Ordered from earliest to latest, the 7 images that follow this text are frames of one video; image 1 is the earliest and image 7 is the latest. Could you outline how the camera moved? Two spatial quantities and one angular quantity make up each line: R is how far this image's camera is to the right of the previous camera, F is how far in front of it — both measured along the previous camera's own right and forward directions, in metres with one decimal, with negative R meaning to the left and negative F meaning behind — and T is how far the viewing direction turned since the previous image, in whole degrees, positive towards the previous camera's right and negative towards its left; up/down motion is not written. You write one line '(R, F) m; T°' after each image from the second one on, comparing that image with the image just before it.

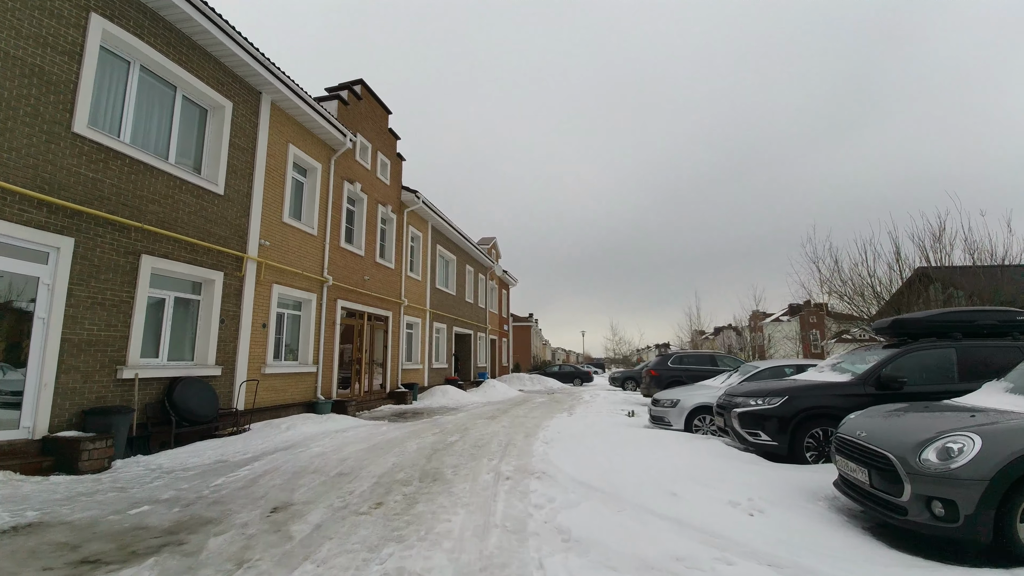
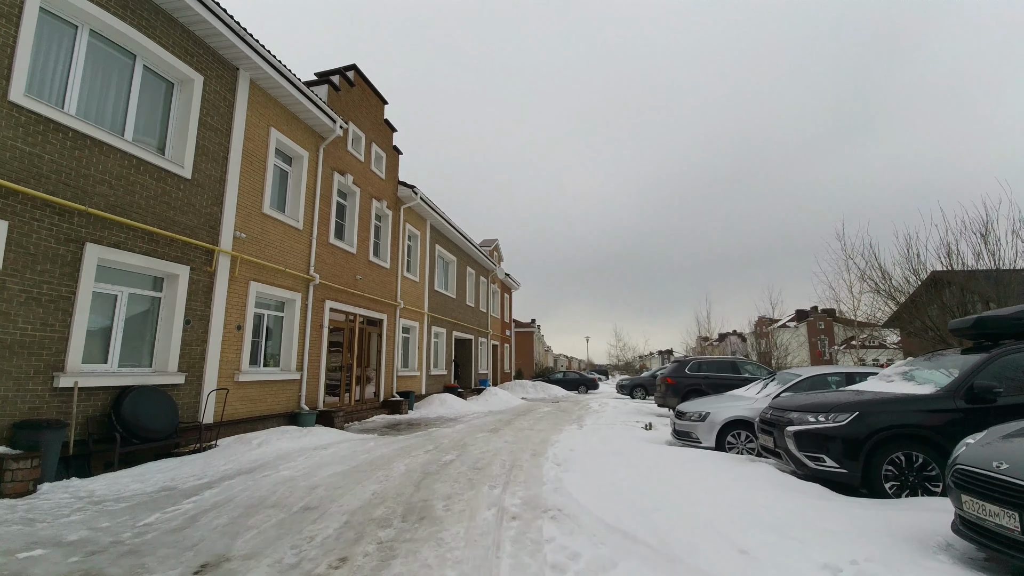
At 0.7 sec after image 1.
(0.0, +0.8) m; 0°
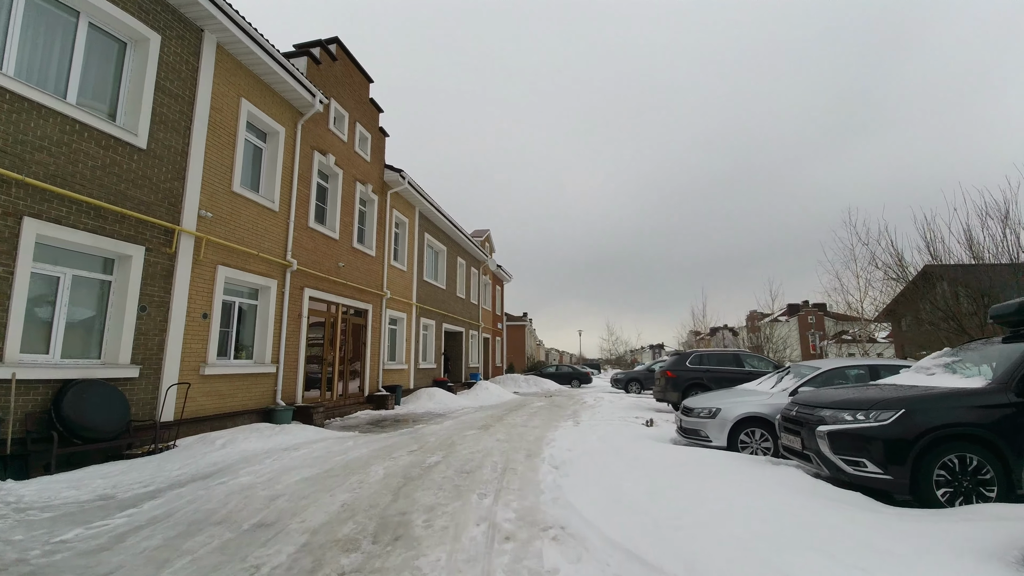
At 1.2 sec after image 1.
(0.0, +0.5) m; +1°
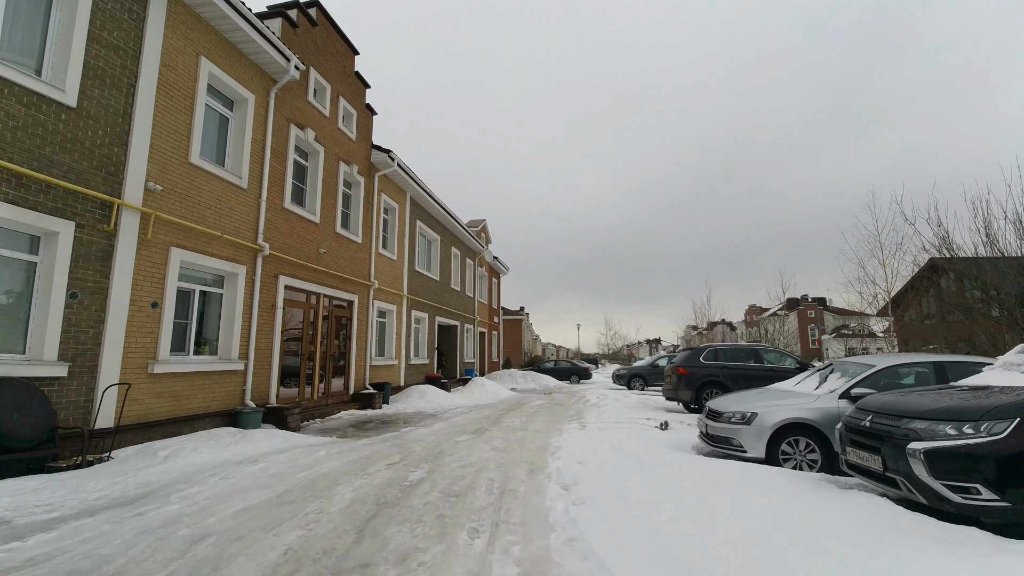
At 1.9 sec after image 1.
(0.0, +0.8) m; 0°
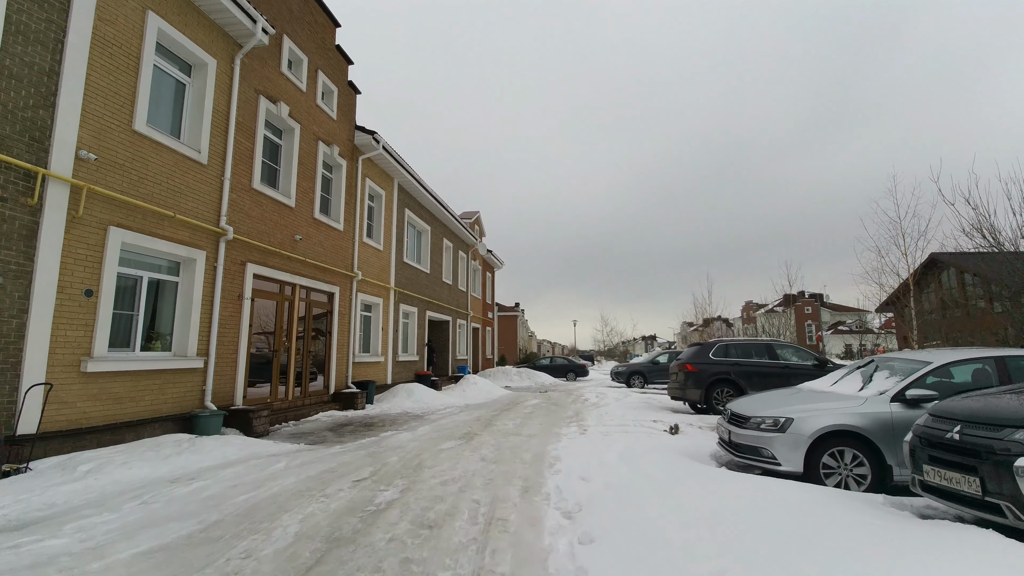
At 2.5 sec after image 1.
(0.0, +0.7) m; +1°
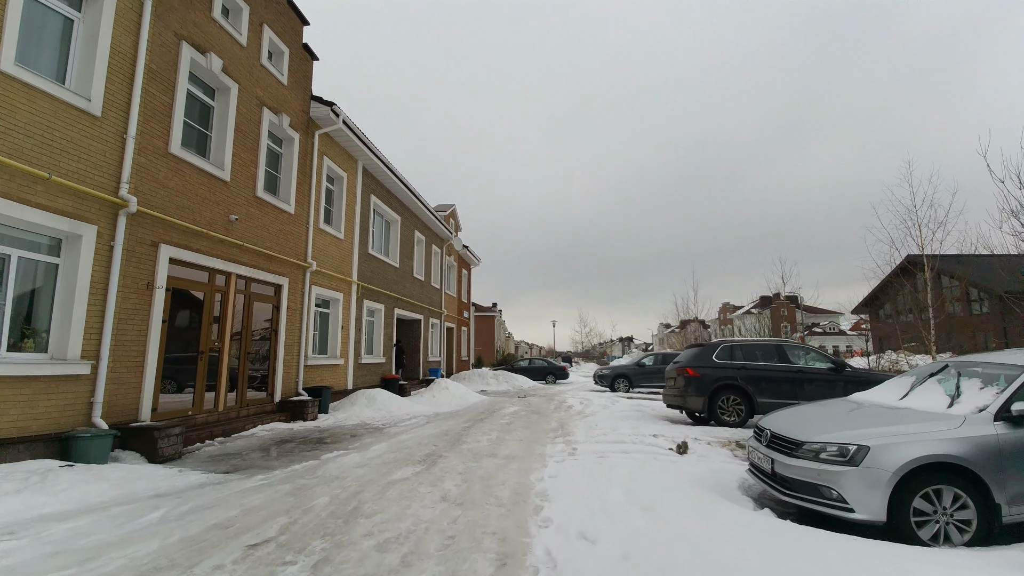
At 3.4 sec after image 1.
(0.0, +1.0) m; +3°
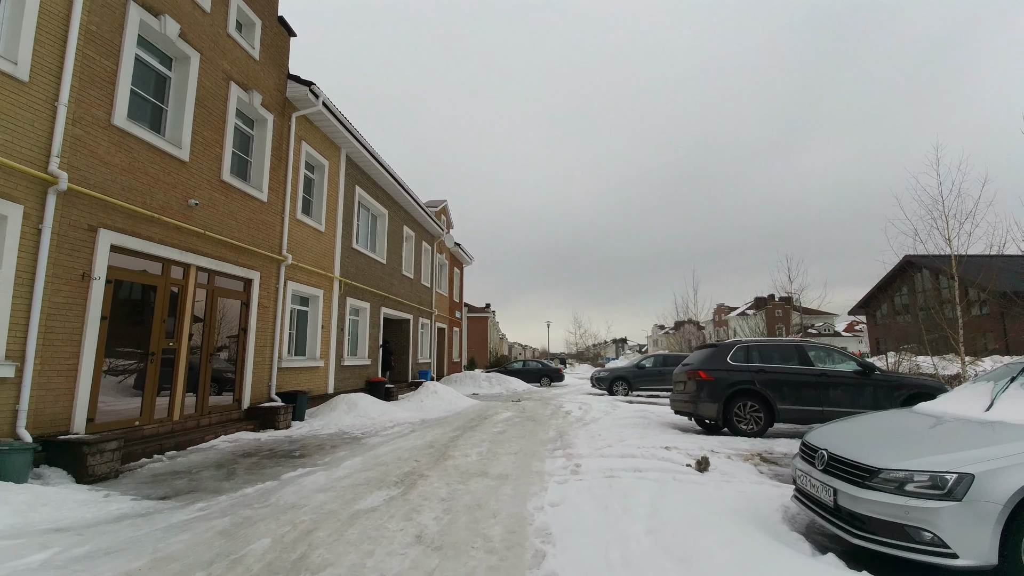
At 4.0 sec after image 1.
(0.0, +0.6) m; +1°
